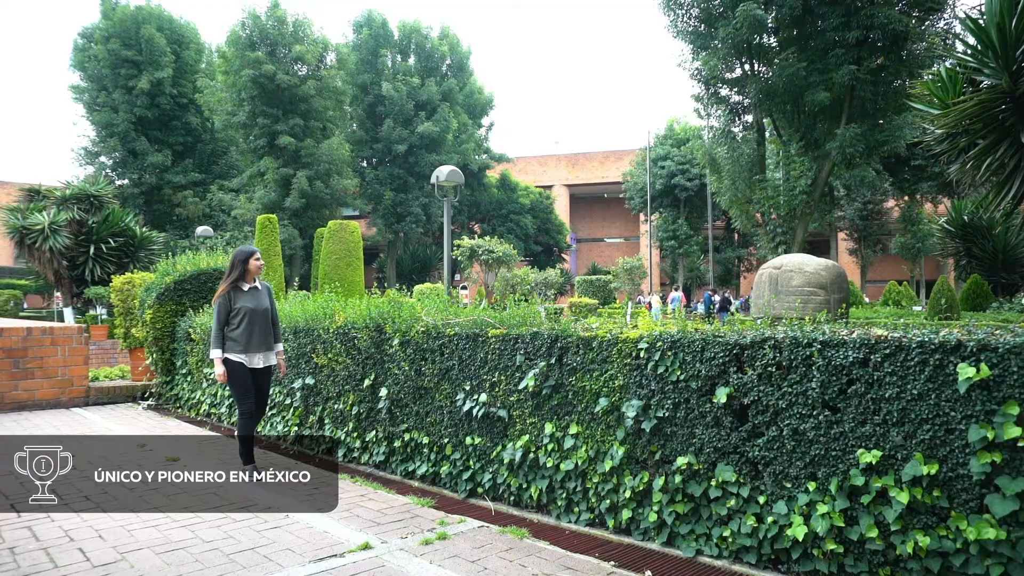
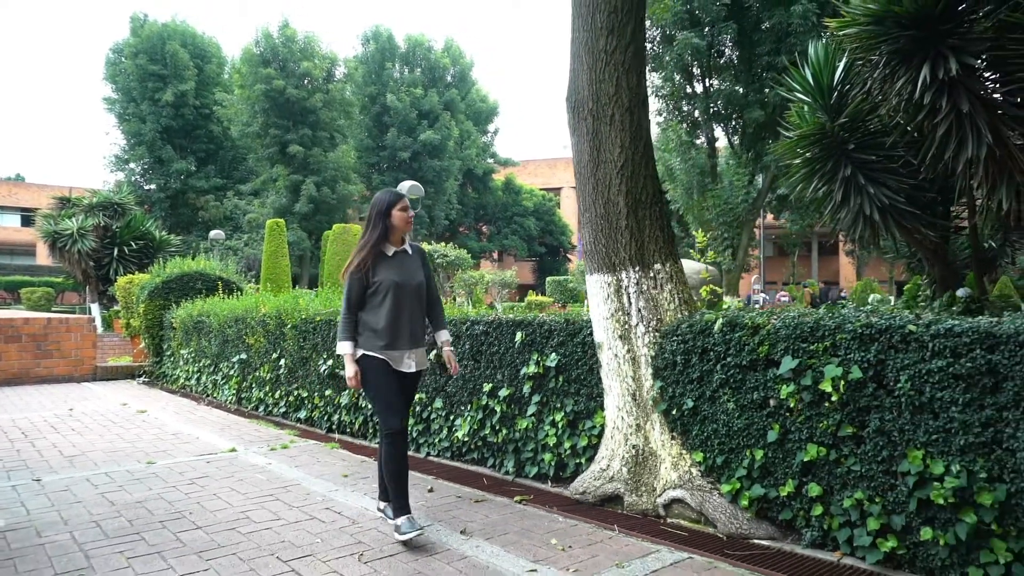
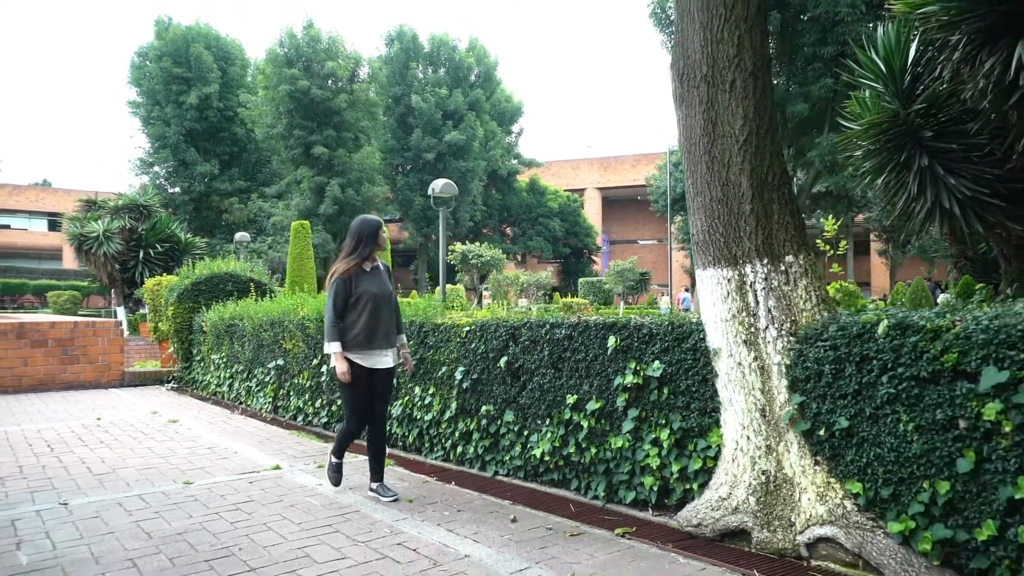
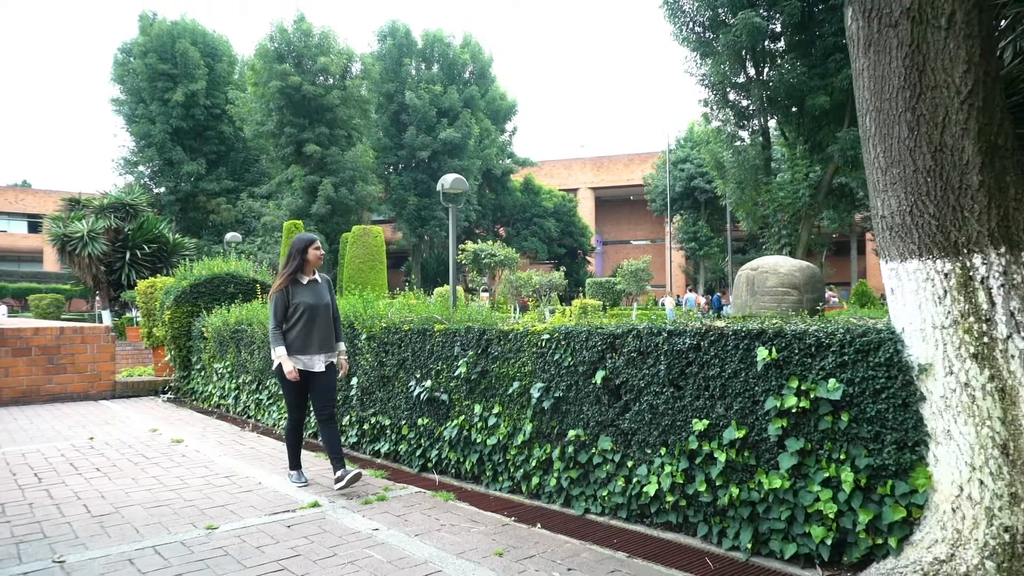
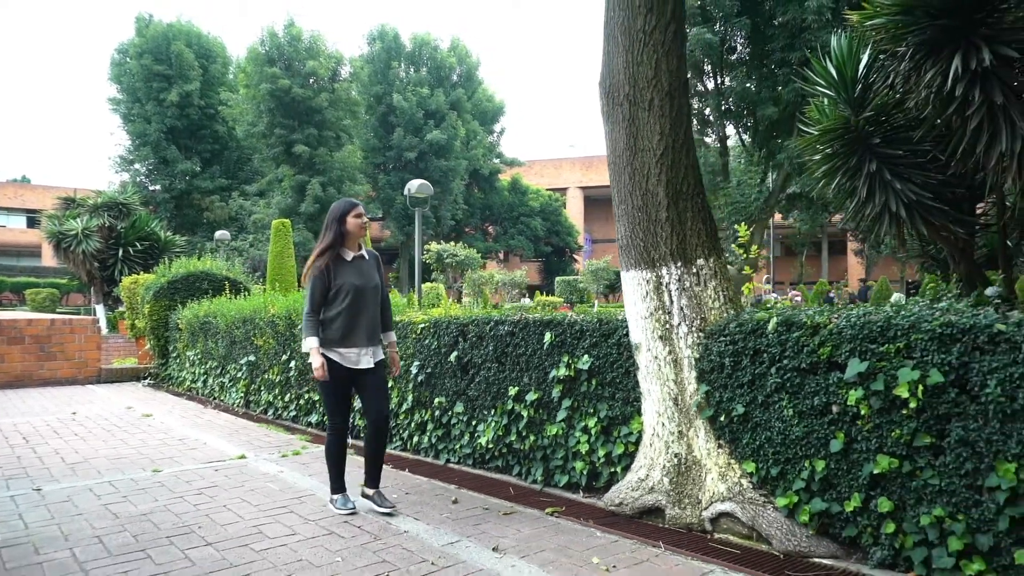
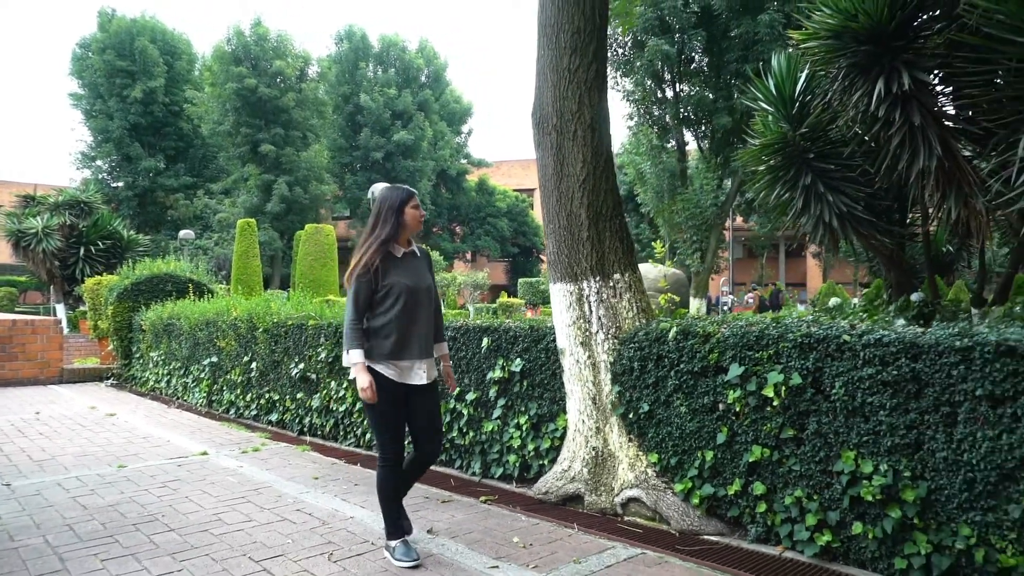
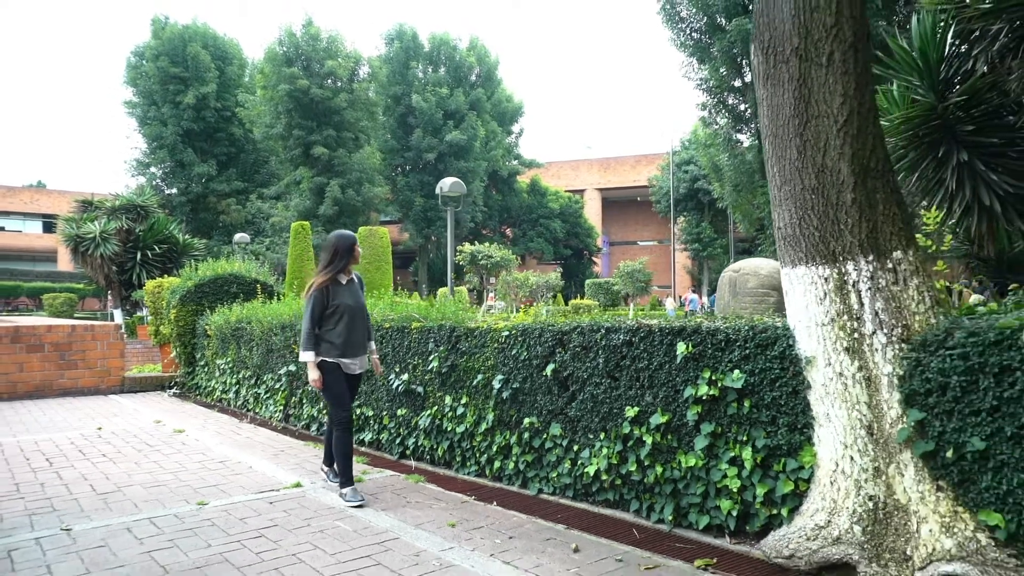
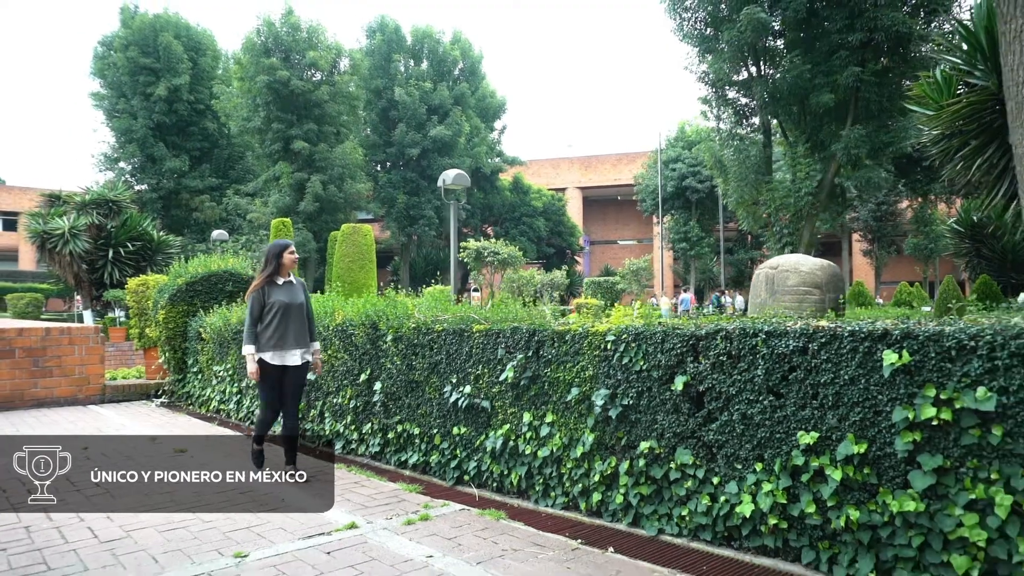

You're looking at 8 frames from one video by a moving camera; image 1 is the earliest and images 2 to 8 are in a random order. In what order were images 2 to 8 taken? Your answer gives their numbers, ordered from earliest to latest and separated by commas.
8, 4, 7, 3, 5, 2, 6
